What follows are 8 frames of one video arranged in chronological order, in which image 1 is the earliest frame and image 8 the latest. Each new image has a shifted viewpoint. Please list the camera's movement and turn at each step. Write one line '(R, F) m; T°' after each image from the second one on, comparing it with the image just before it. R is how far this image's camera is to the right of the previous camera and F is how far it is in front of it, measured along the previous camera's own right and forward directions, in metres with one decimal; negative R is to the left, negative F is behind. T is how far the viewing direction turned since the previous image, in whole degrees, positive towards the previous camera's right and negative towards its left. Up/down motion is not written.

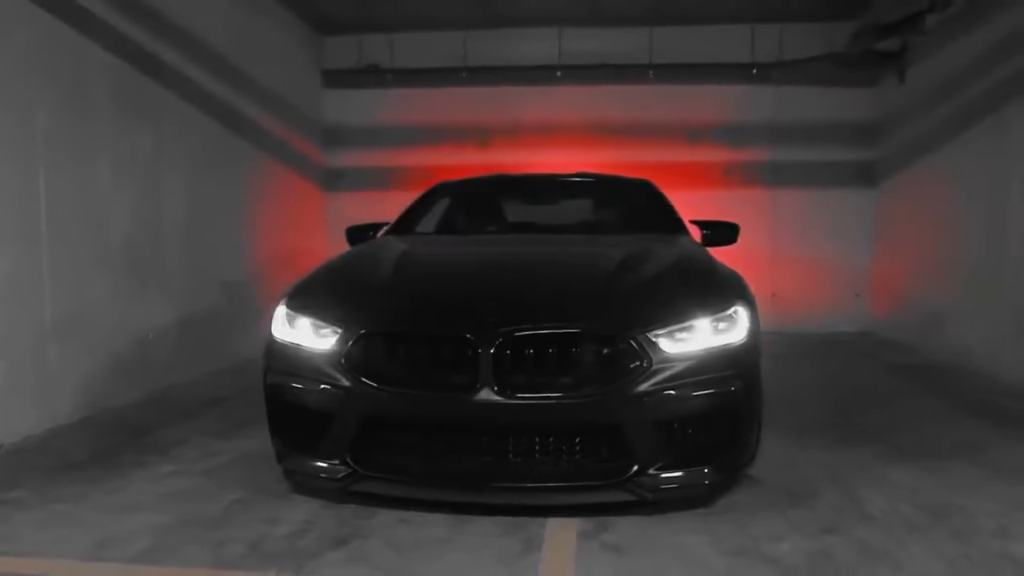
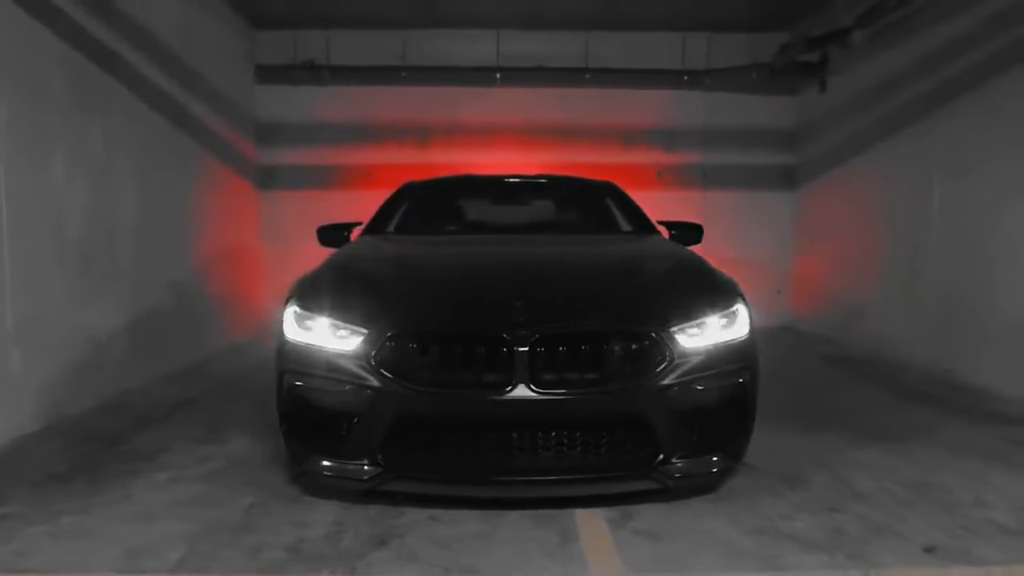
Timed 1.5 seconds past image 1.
(-0.4, 0.0) m; +7°
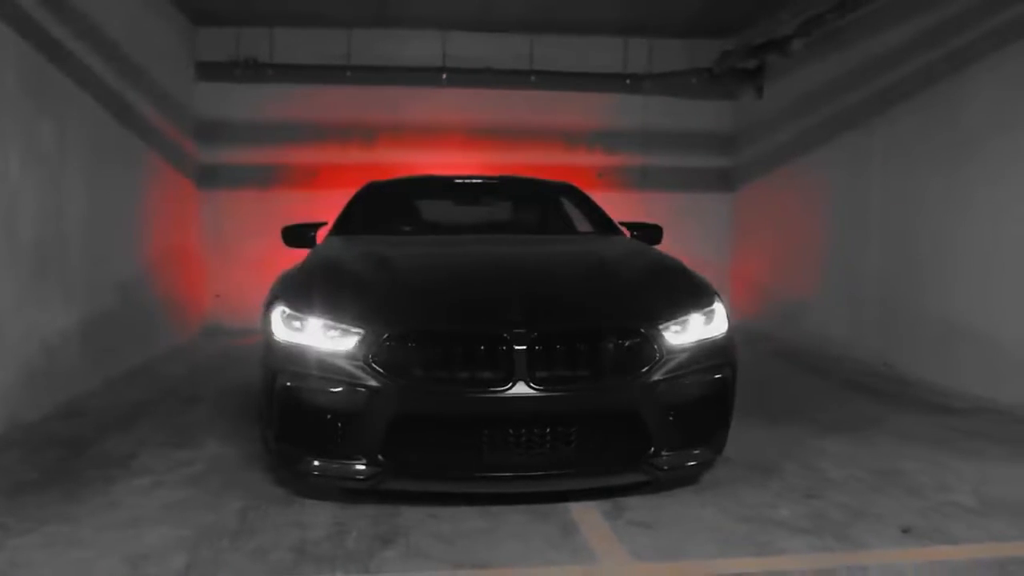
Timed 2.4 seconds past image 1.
(-0.2, 0.0) m; +5°
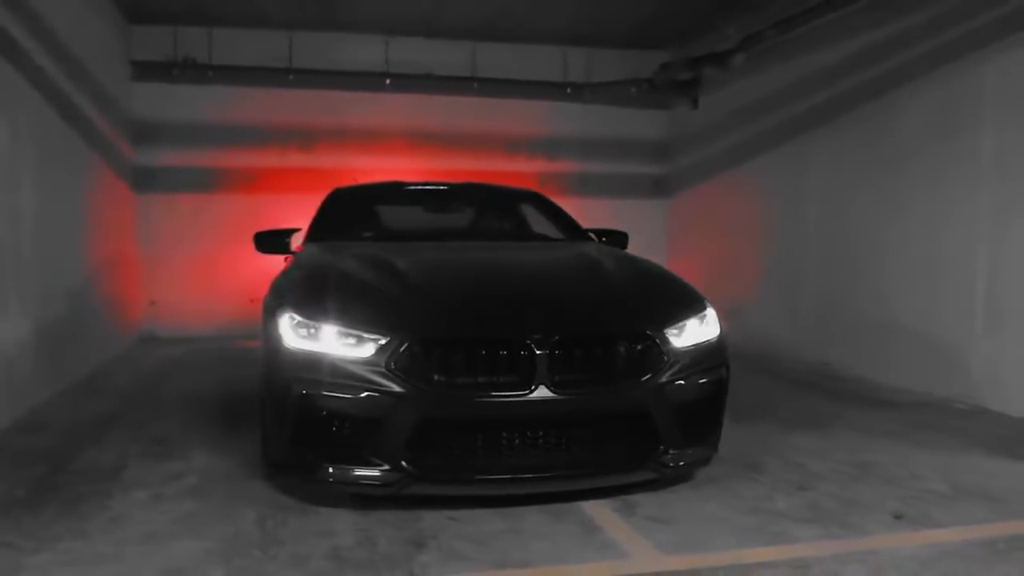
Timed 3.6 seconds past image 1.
(-0.4, -0.1) m; +6°
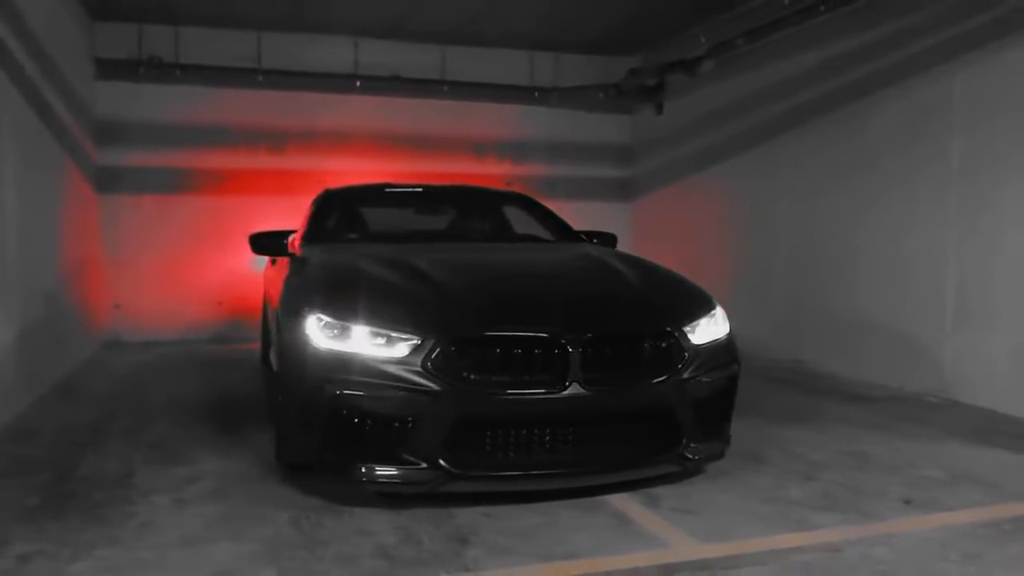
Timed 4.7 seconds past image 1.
(-0.3, 0.0) m; +4°
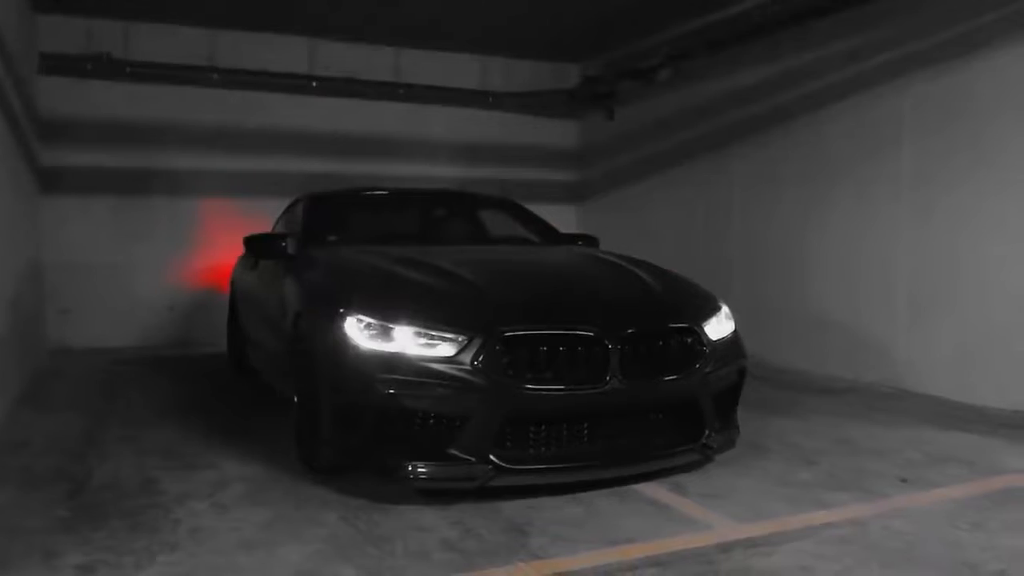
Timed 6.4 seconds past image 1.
(-0.5, -0.1) m; +6°
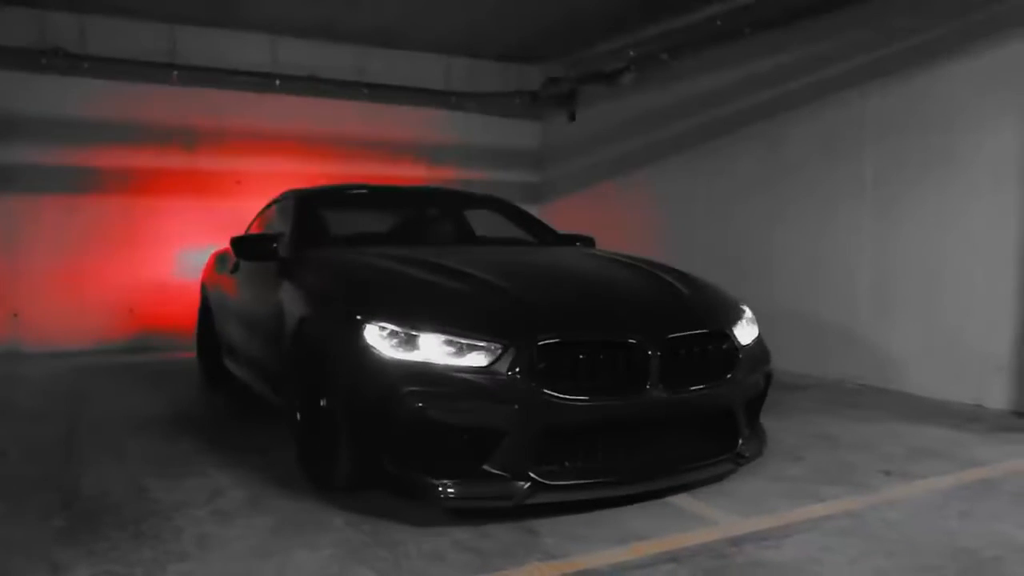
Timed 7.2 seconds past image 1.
(-0.2, 0.0) m; +4°
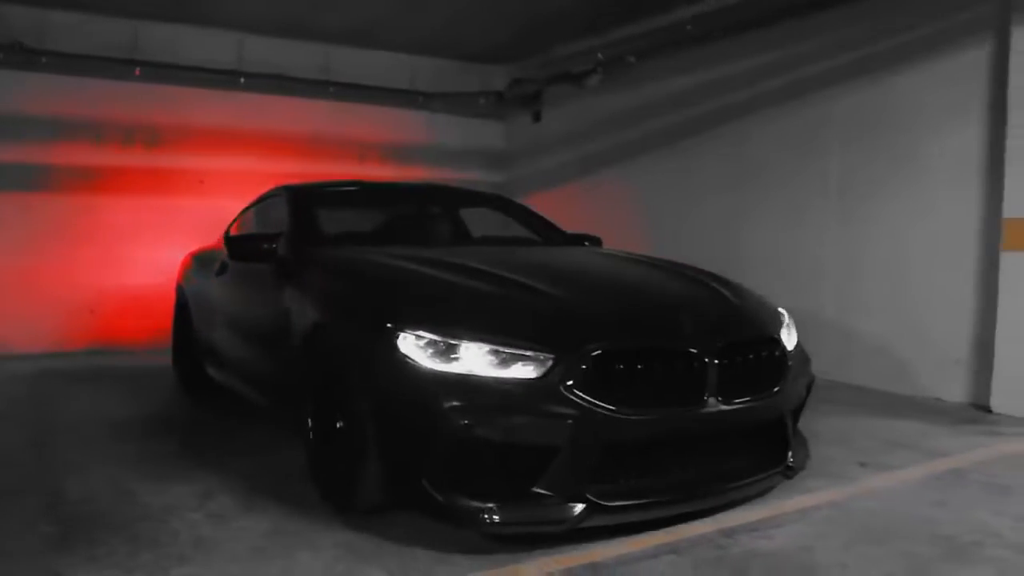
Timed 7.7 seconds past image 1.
(-0.2, 0.0) m; +3°
